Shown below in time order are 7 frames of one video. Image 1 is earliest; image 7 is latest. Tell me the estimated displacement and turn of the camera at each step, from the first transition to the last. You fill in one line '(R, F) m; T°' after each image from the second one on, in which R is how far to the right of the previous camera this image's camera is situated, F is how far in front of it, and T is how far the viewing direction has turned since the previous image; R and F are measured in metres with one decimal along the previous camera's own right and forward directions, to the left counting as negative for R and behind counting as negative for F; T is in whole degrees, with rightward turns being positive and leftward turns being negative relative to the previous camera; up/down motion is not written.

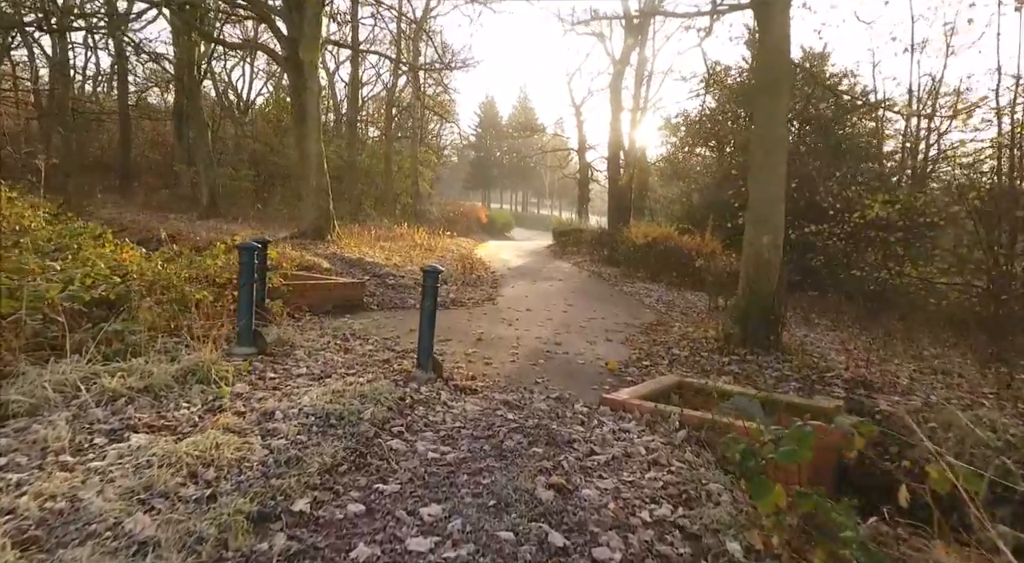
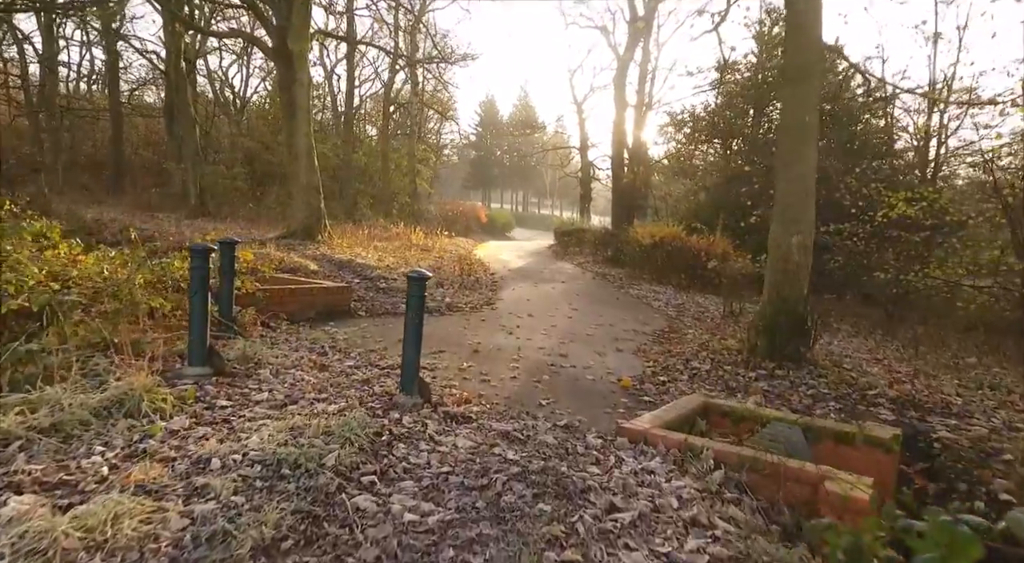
(0.0, +0.7) m; 0°
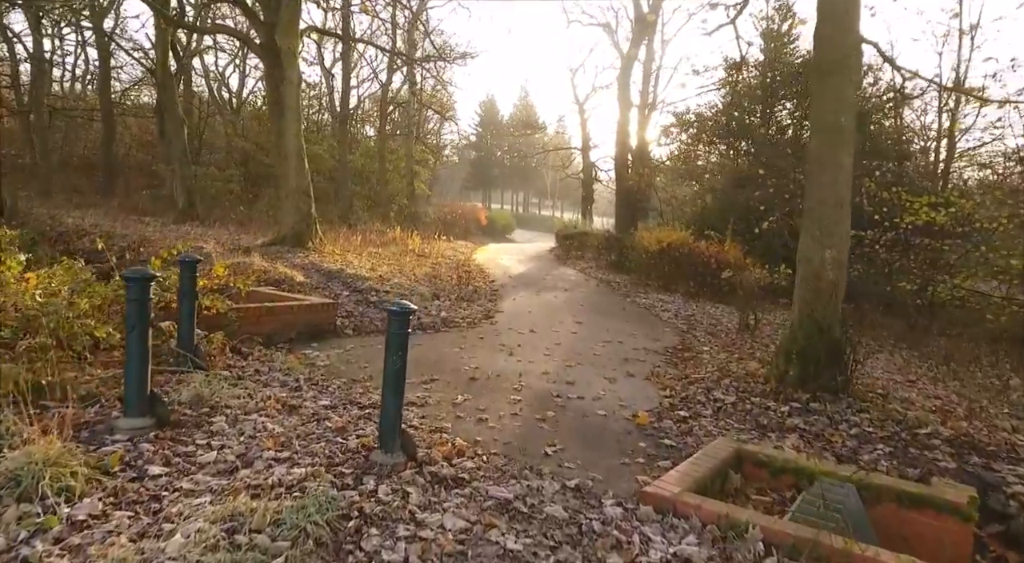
(0.0, +0.6) m; 0°
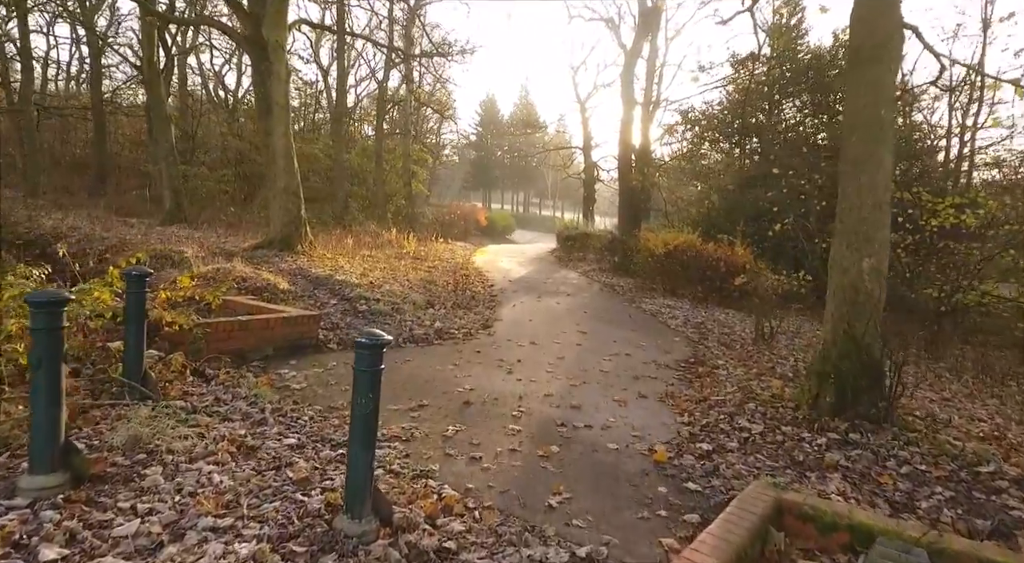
(0.0, +0.6) m; 0°
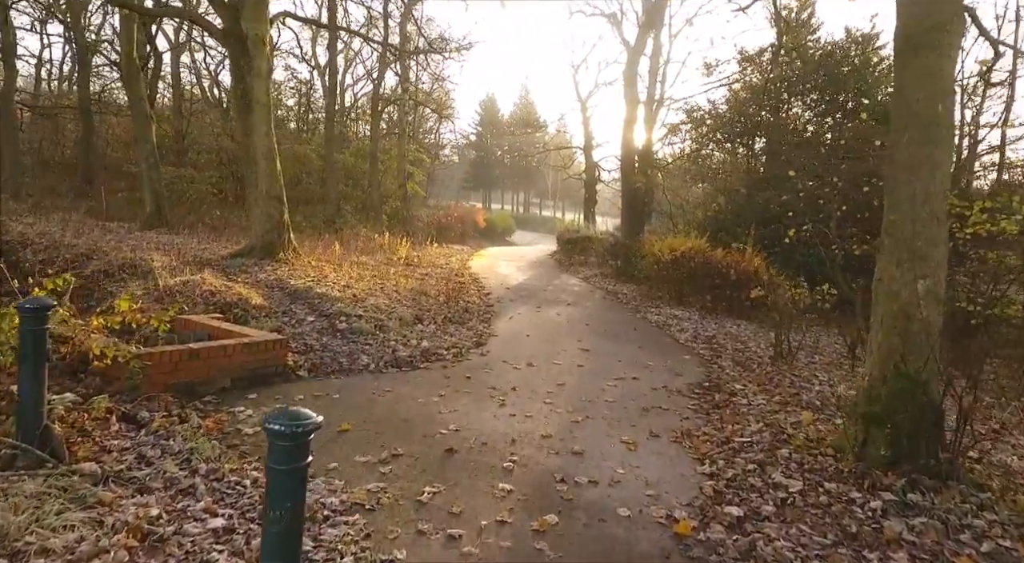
(+0.1, +0.7) m; 0°
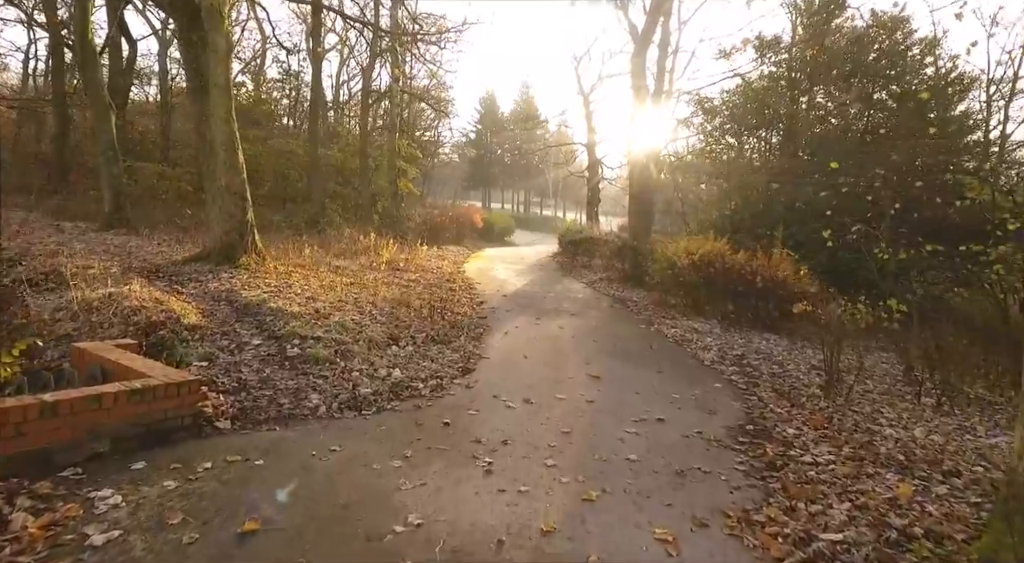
(+0.1, +1.4) m; 0°
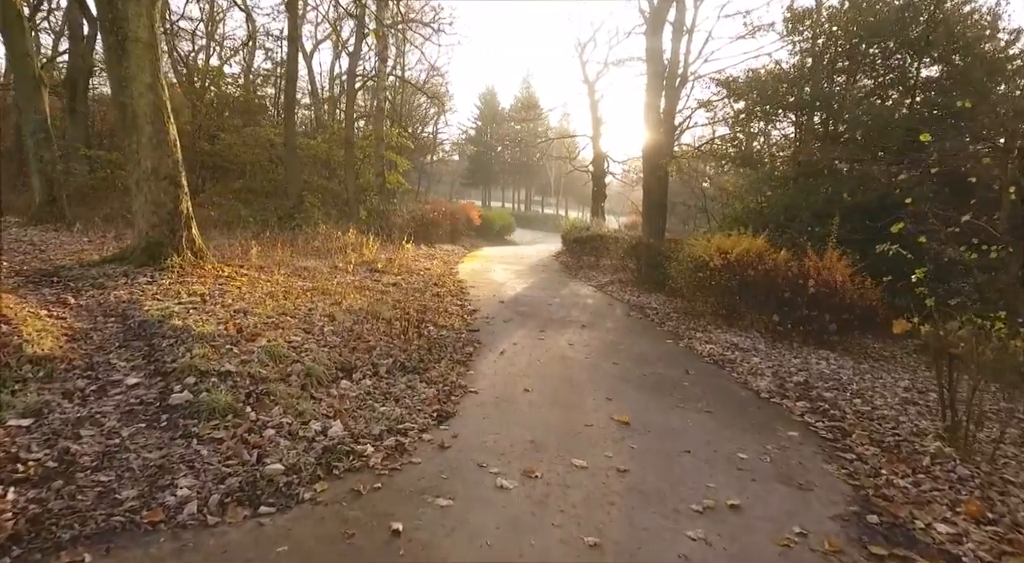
(0.0, +1.9) m; 0°
